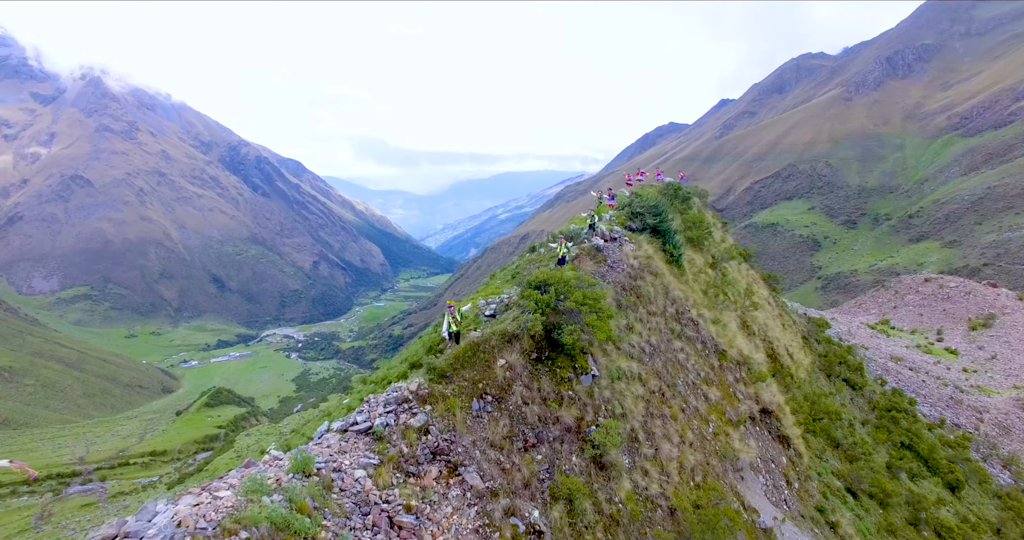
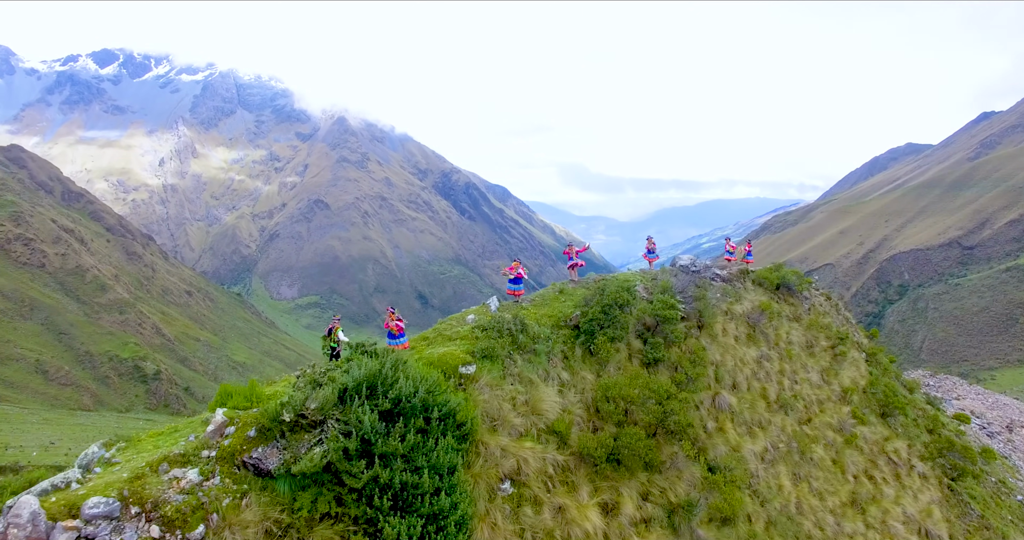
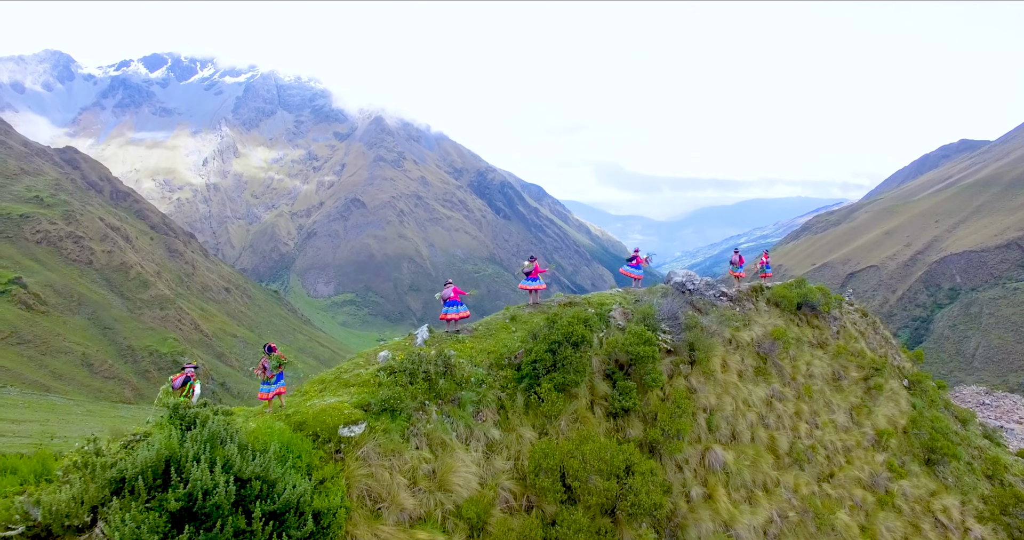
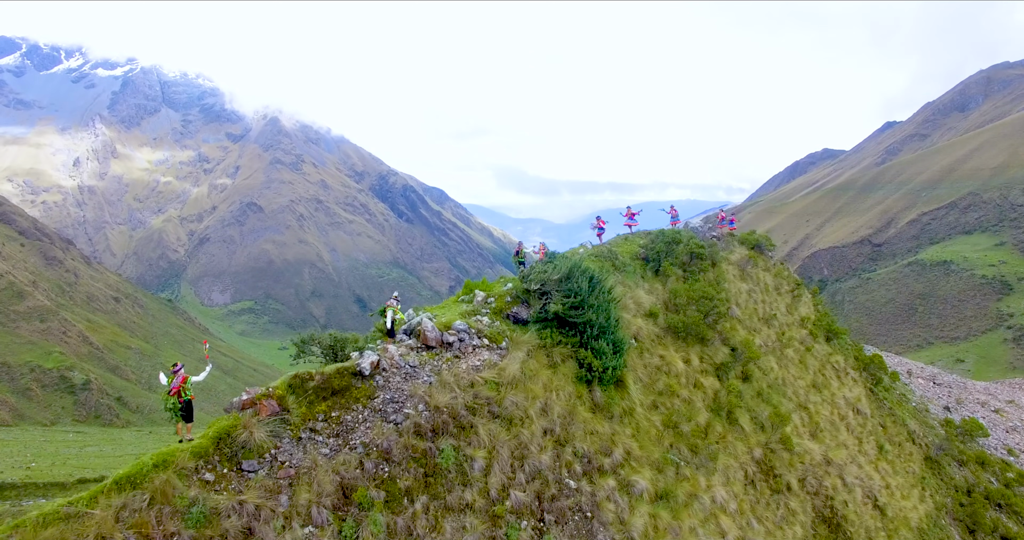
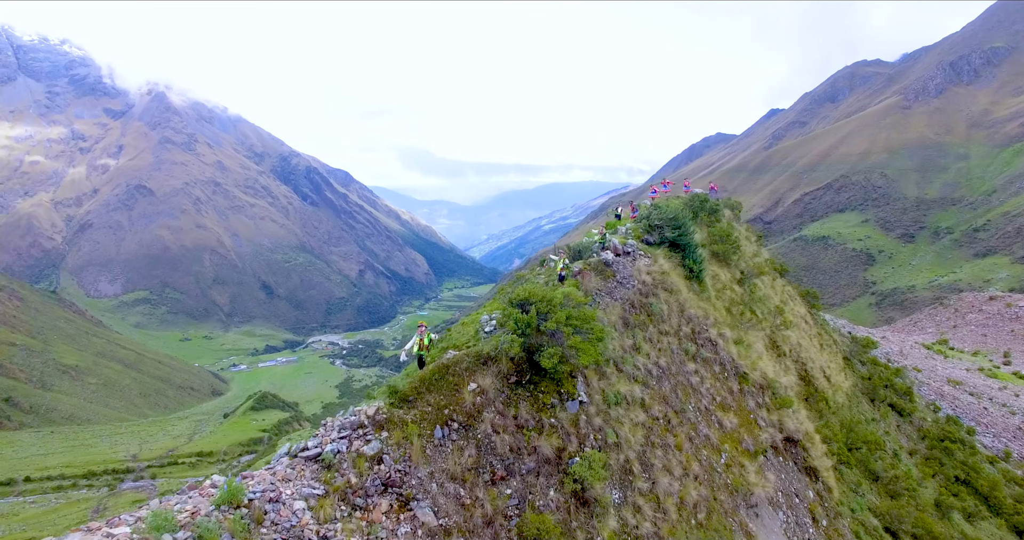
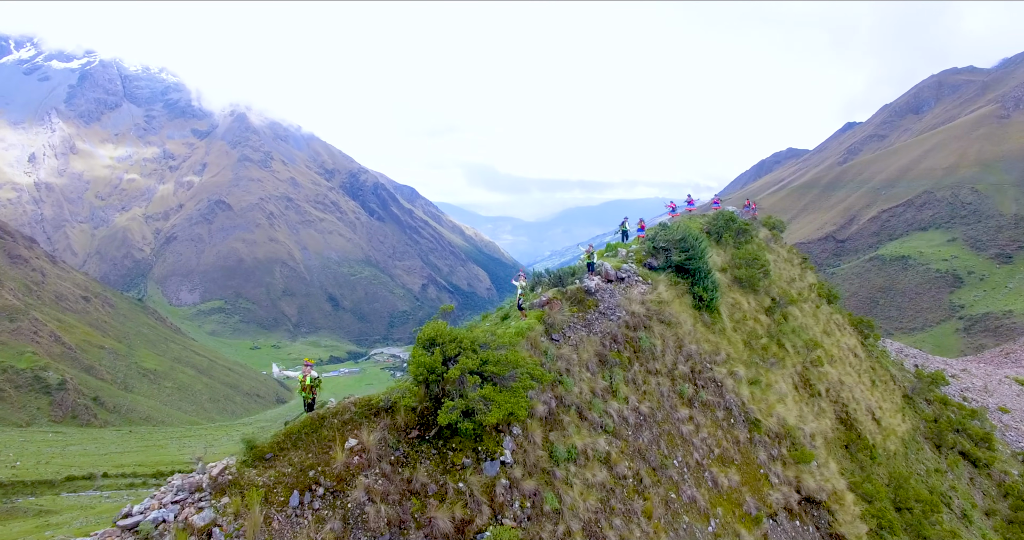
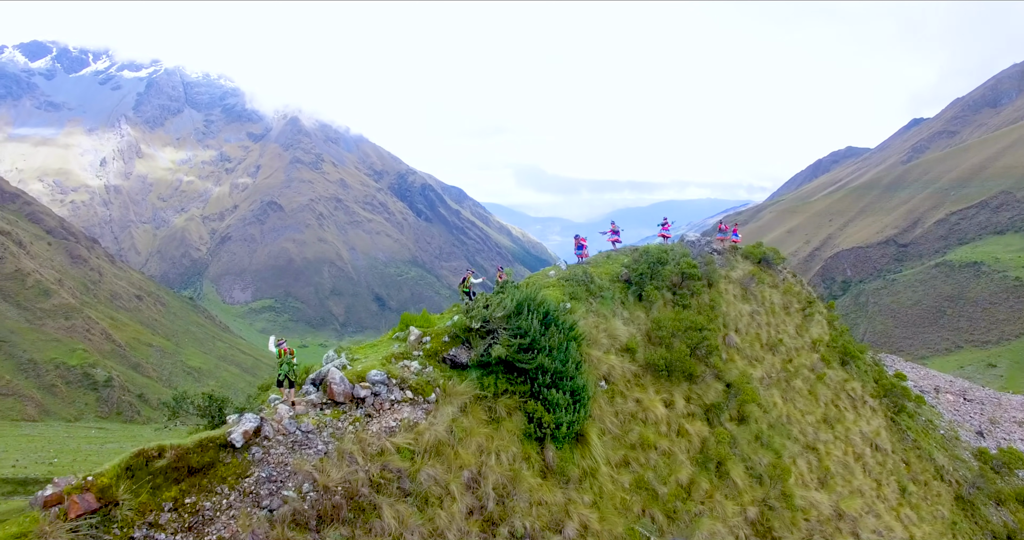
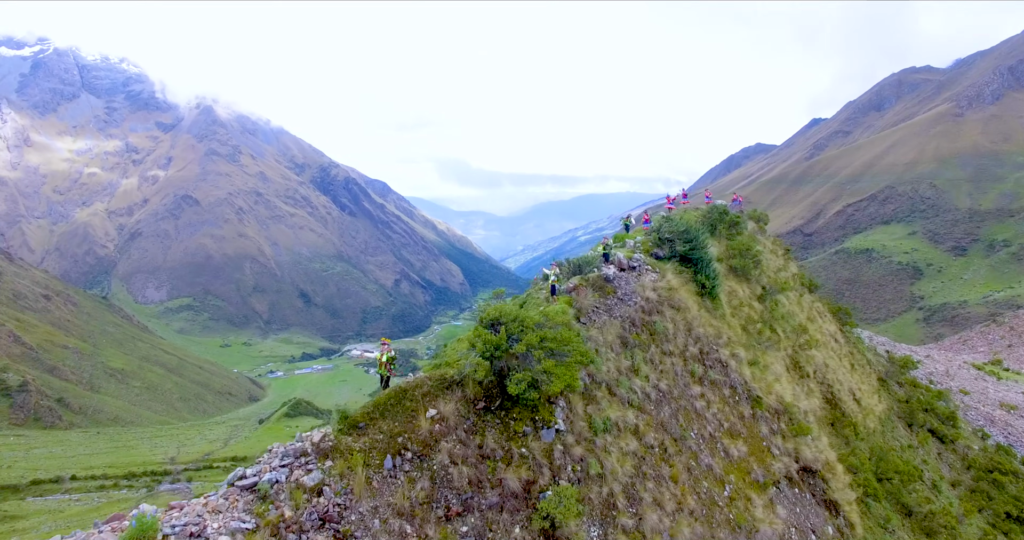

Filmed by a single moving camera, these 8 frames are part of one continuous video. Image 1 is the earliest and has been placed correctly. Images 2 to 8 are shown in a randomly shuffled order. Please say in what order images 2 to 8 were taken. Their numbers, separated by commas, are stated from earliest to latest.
5, 8, 6, 4, 7, 2, 3
